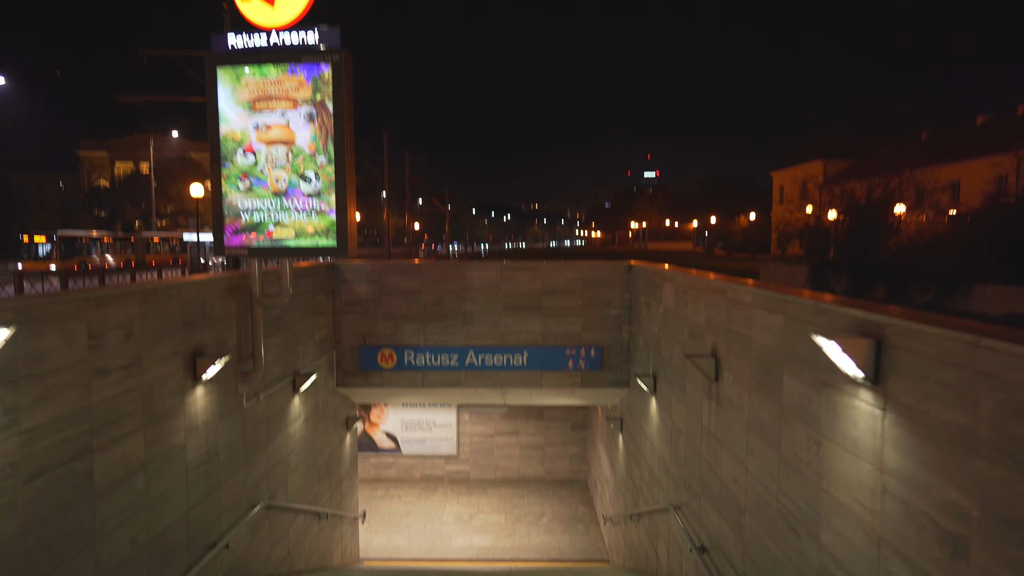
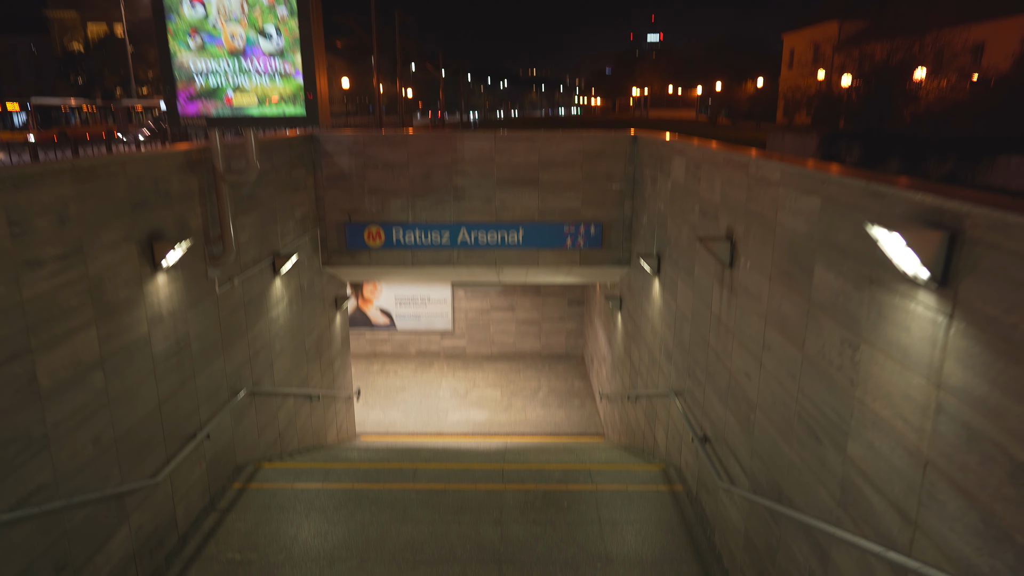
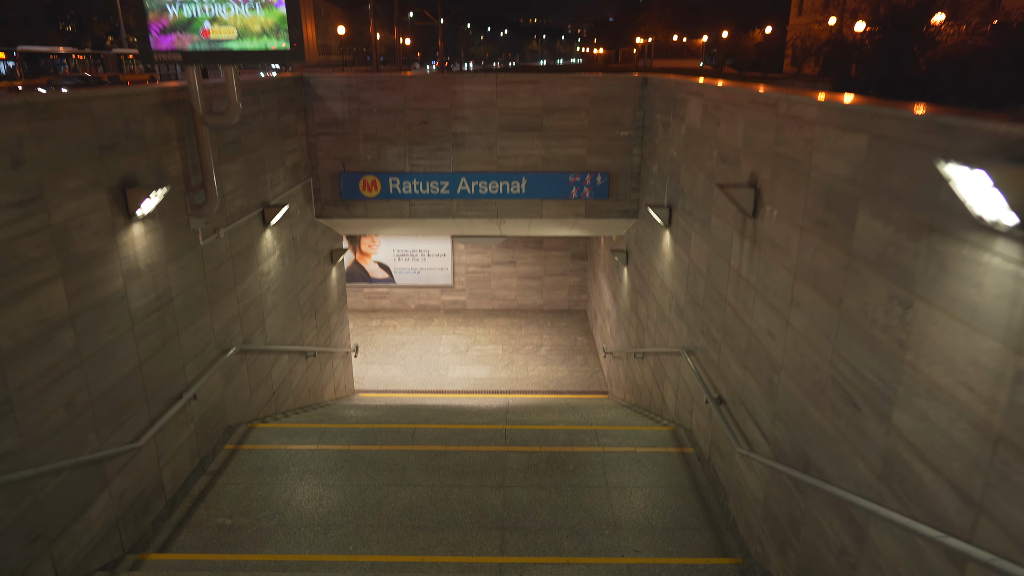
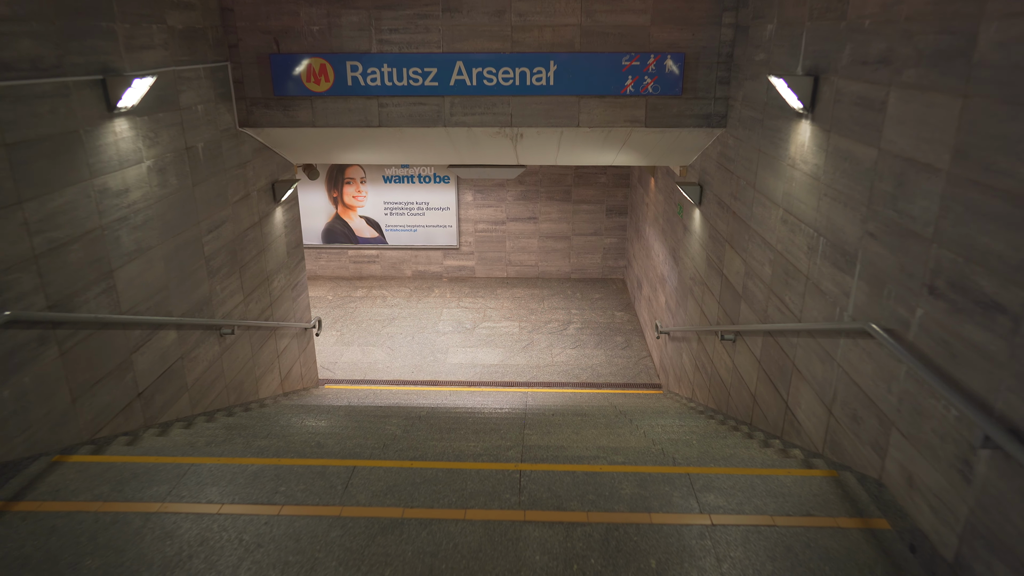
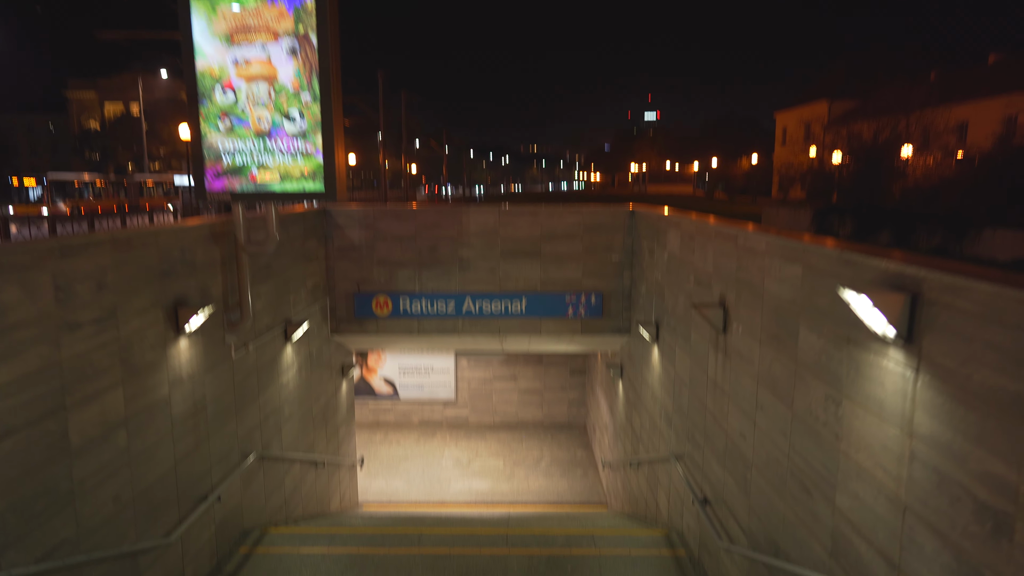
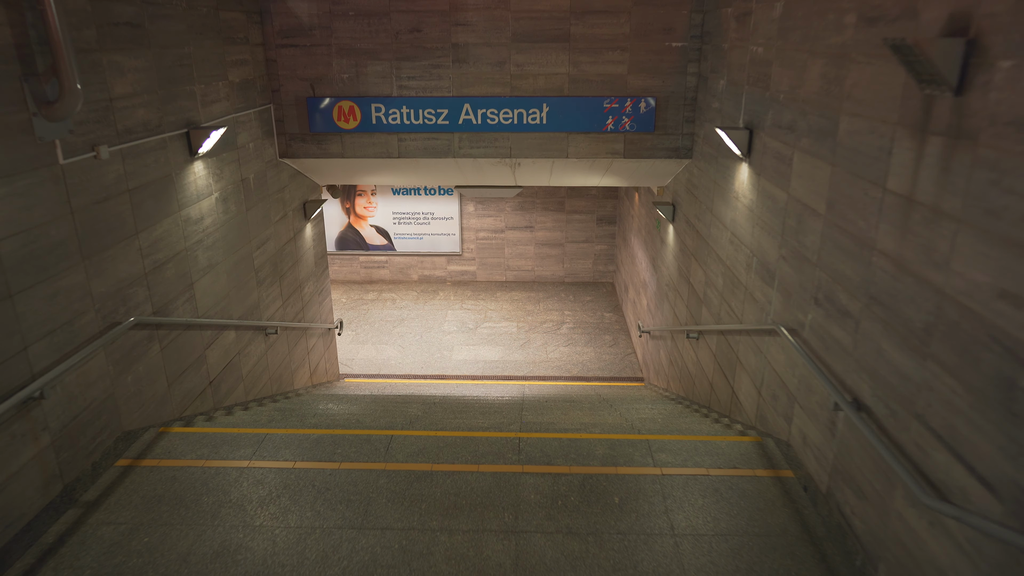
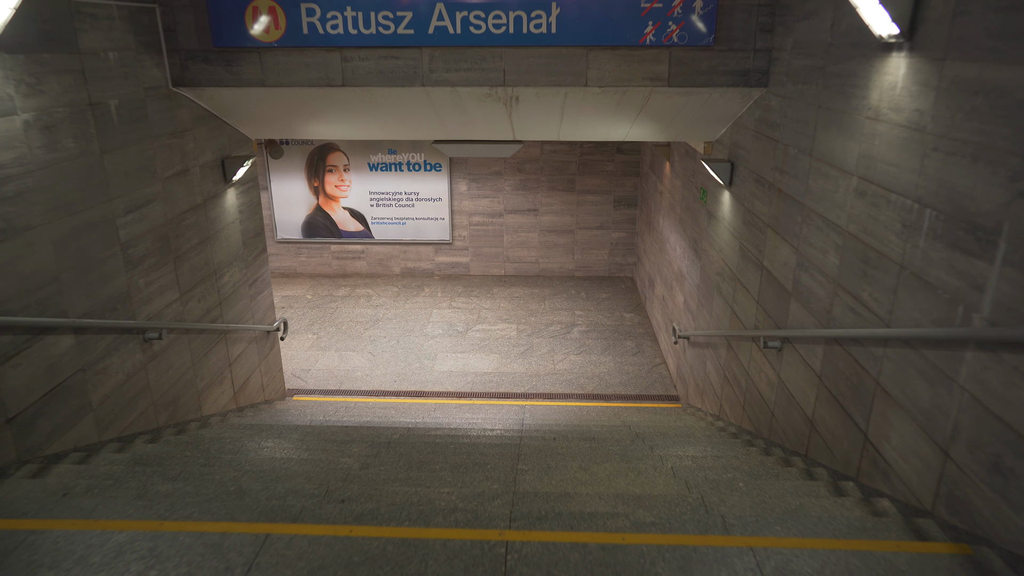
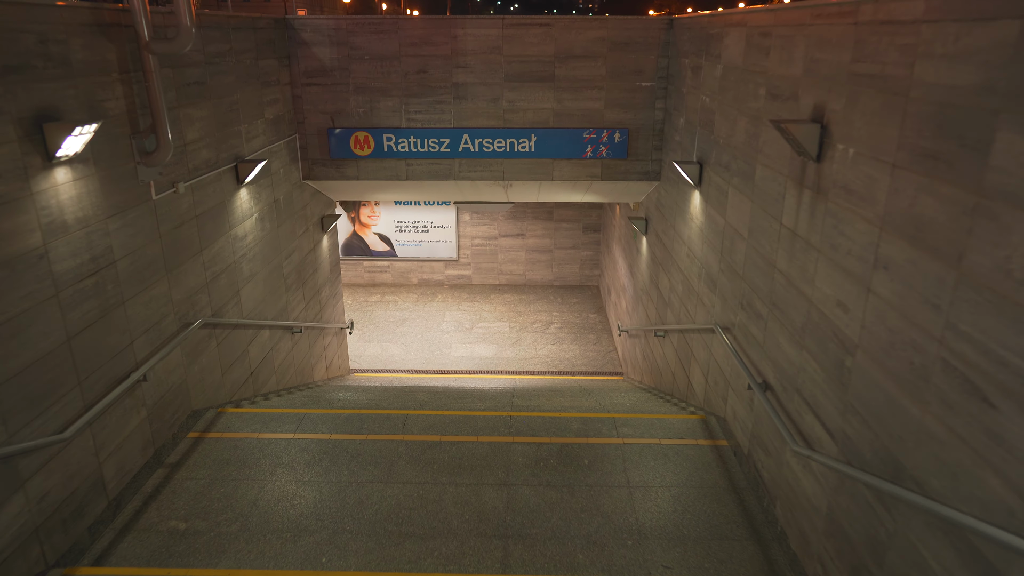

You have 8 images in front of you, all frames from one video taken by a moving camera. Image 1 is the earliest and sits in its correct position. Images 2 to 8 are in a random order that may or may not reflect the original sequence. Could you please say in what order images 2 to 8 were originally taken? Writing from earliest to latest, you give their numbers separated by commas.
5, 2, 3, 8, 6, 4, 7
